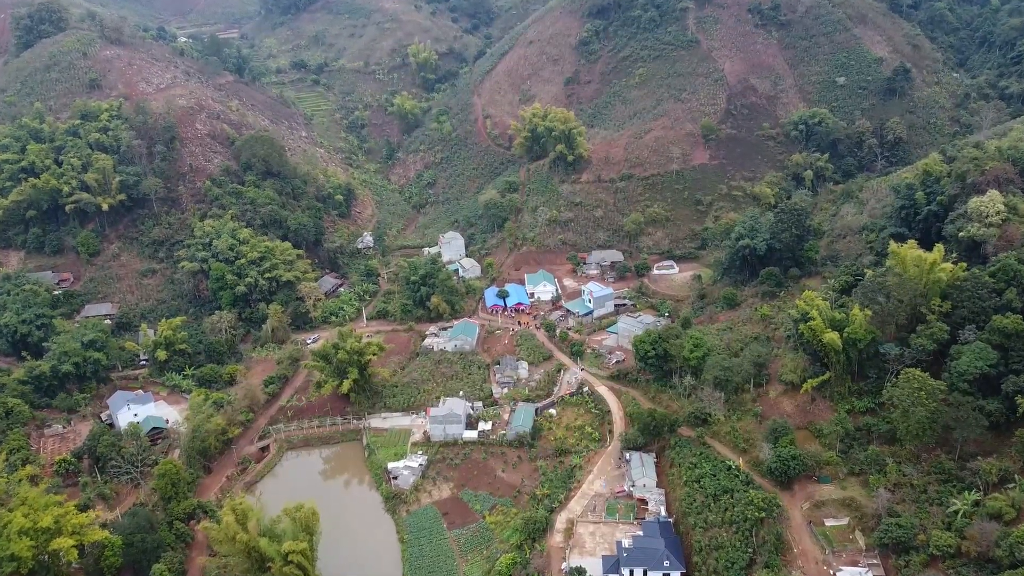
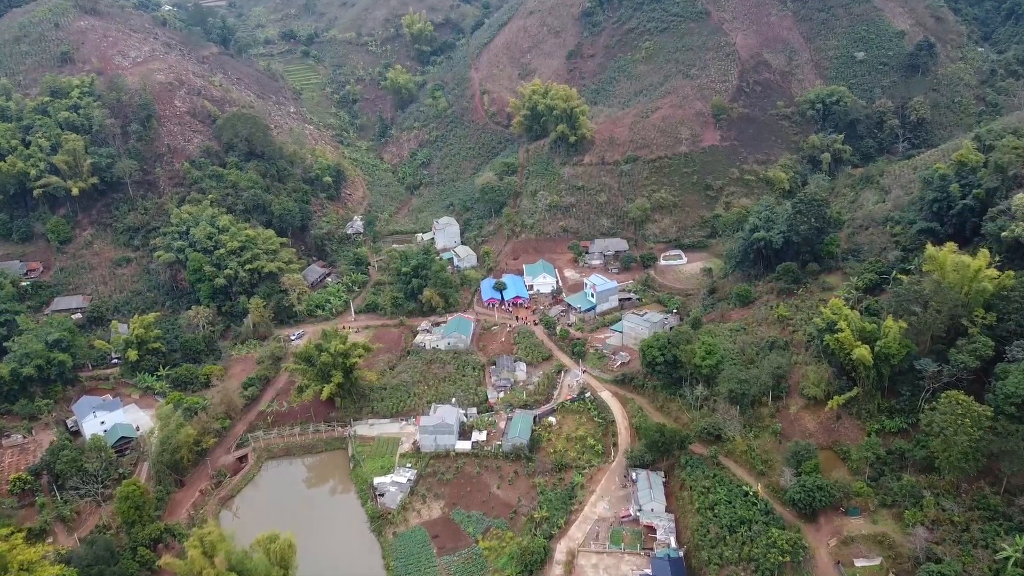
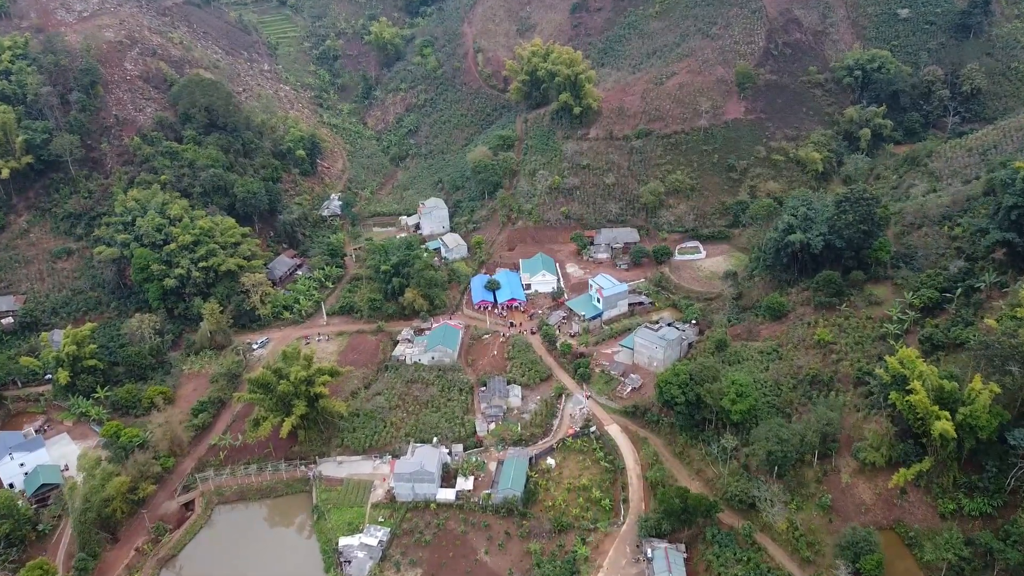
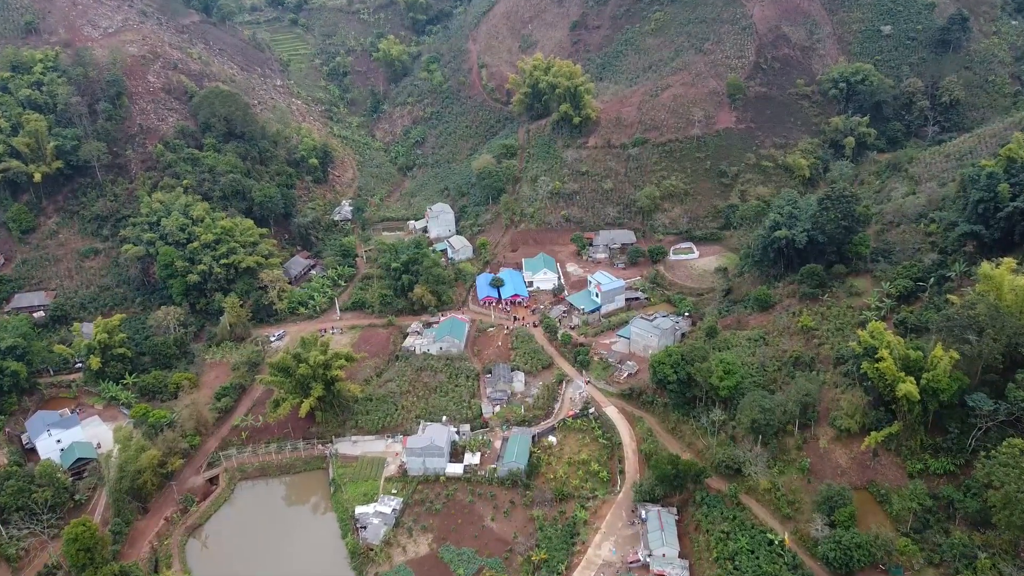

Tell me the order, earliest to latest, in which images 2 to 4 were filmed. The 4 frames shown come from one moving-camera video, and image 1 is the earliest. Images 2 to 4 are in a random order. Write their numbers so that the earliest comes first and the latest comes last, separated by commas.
2, 4, 3
